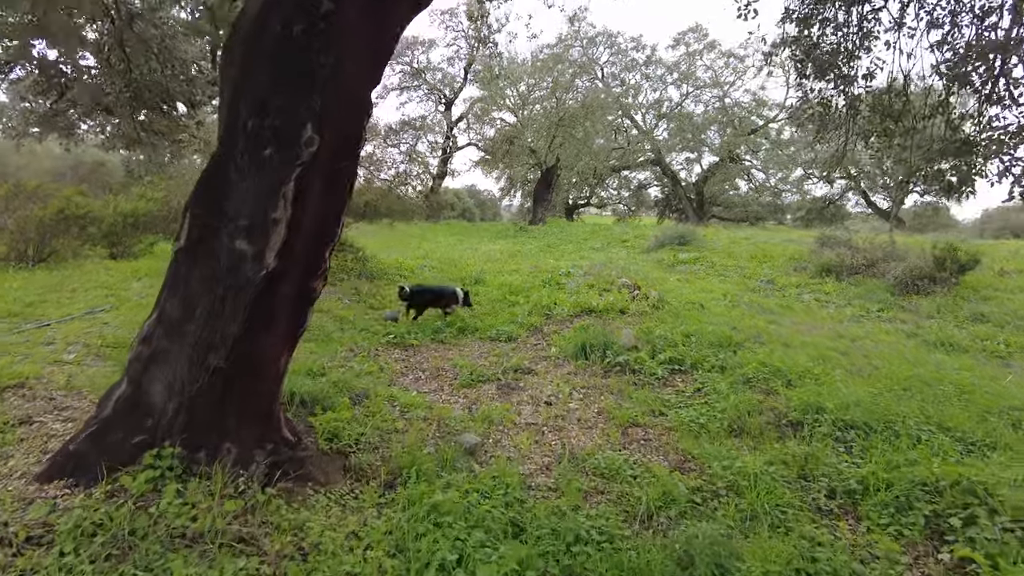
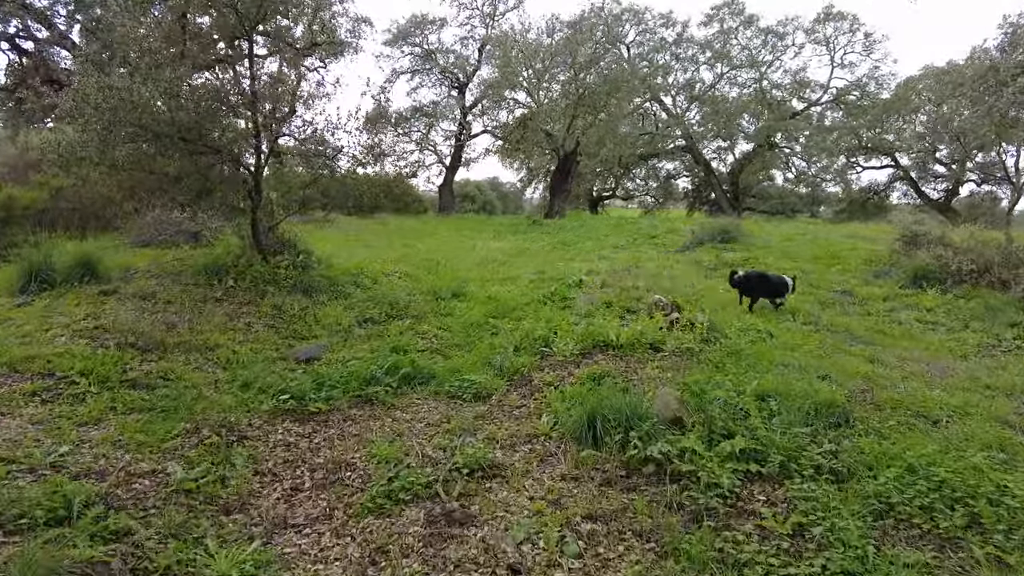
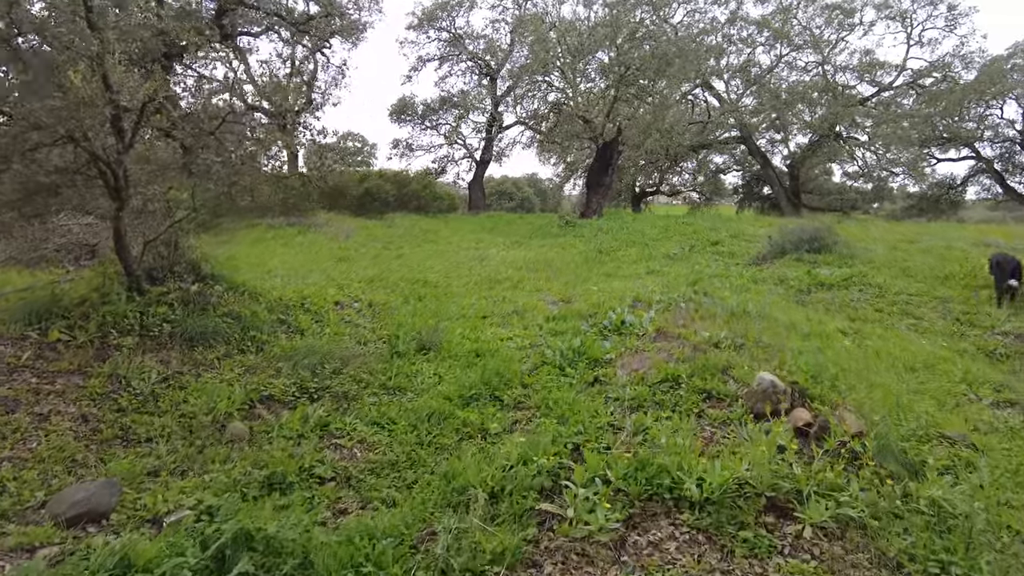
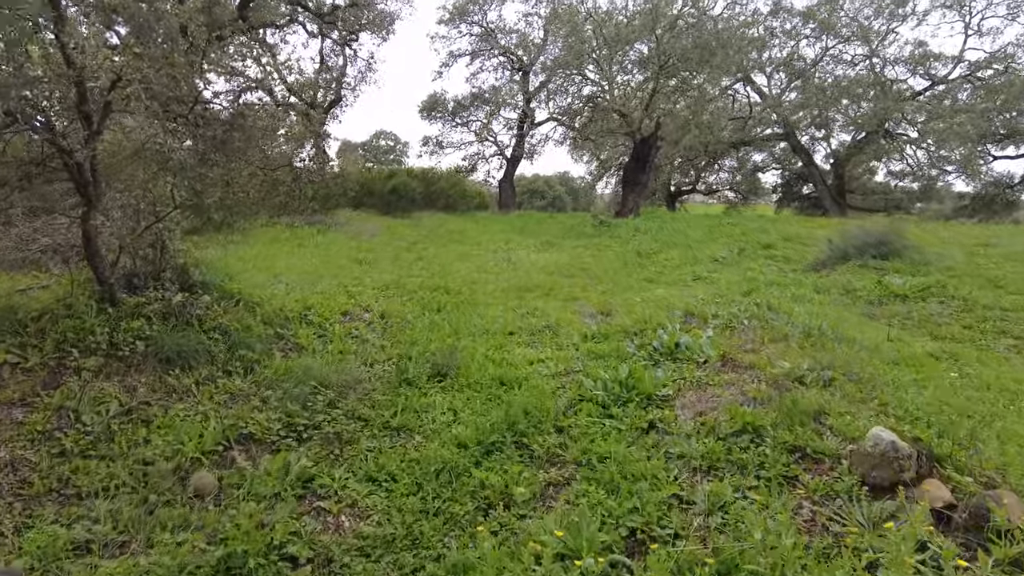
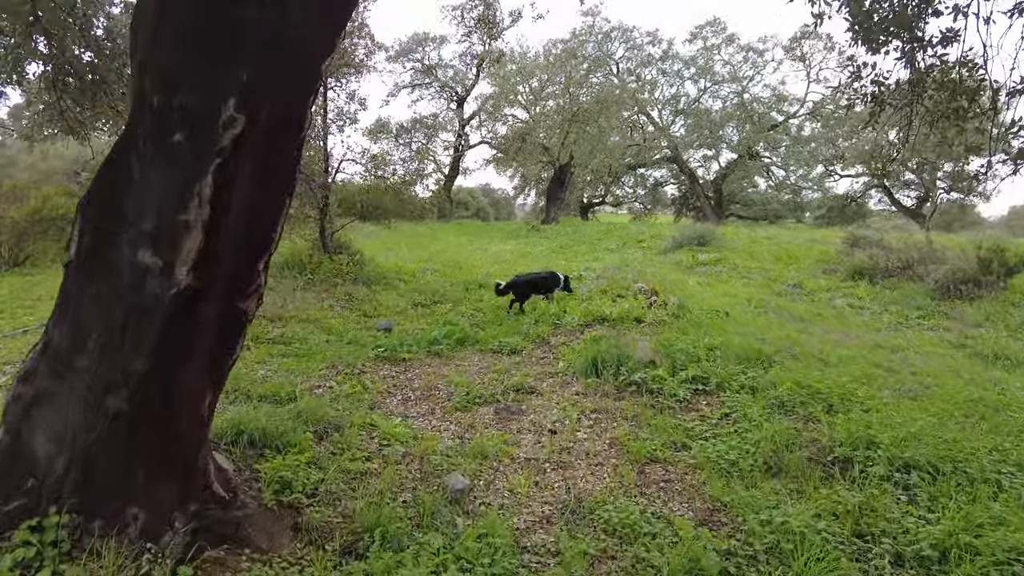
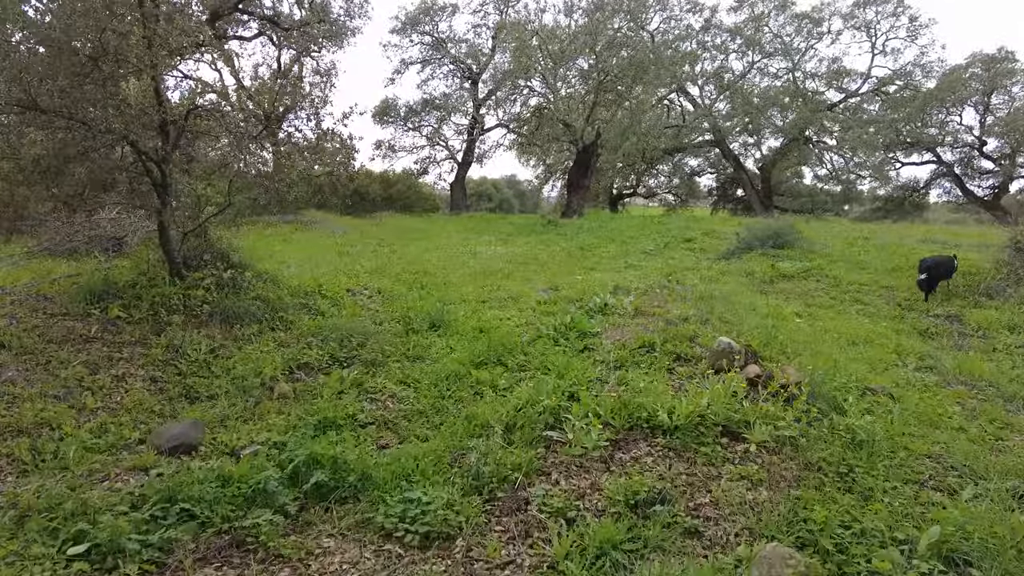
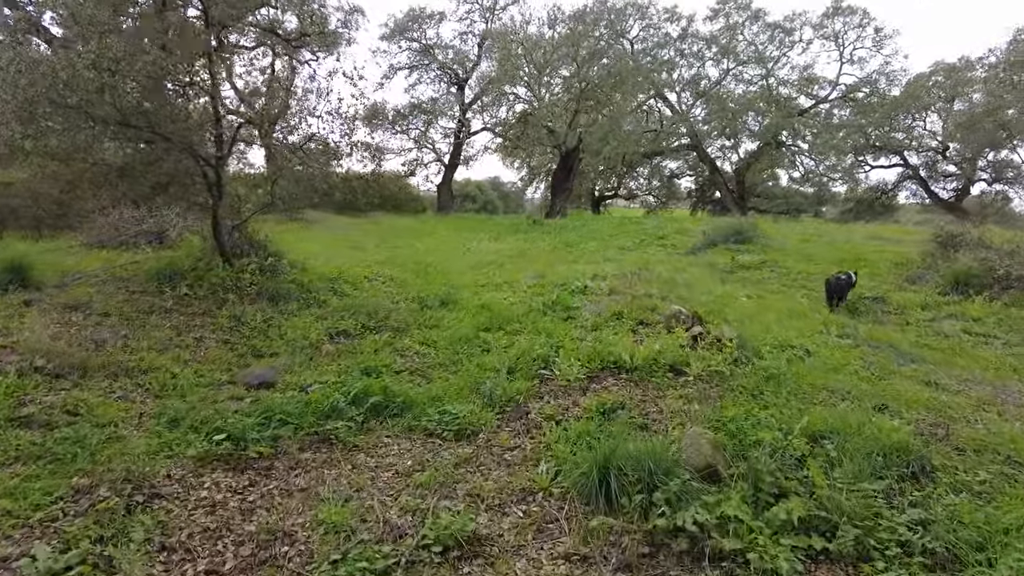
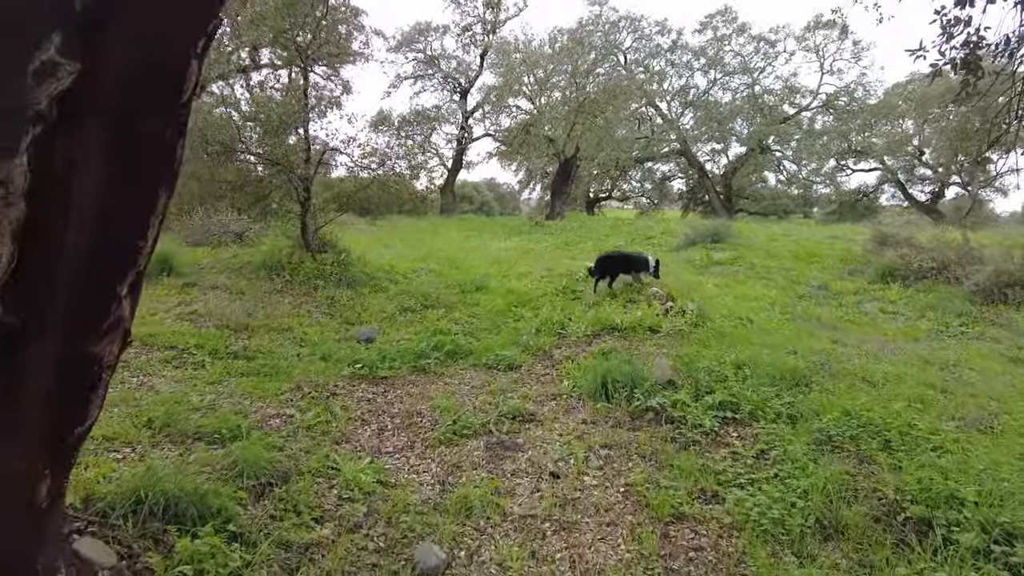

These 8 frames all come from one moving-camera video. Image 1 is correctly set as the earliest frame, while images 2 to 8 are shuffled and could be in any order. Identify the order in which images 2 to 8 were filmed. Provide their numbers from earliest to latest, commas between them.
5, 8, 2, 7, 6, 3, 4
